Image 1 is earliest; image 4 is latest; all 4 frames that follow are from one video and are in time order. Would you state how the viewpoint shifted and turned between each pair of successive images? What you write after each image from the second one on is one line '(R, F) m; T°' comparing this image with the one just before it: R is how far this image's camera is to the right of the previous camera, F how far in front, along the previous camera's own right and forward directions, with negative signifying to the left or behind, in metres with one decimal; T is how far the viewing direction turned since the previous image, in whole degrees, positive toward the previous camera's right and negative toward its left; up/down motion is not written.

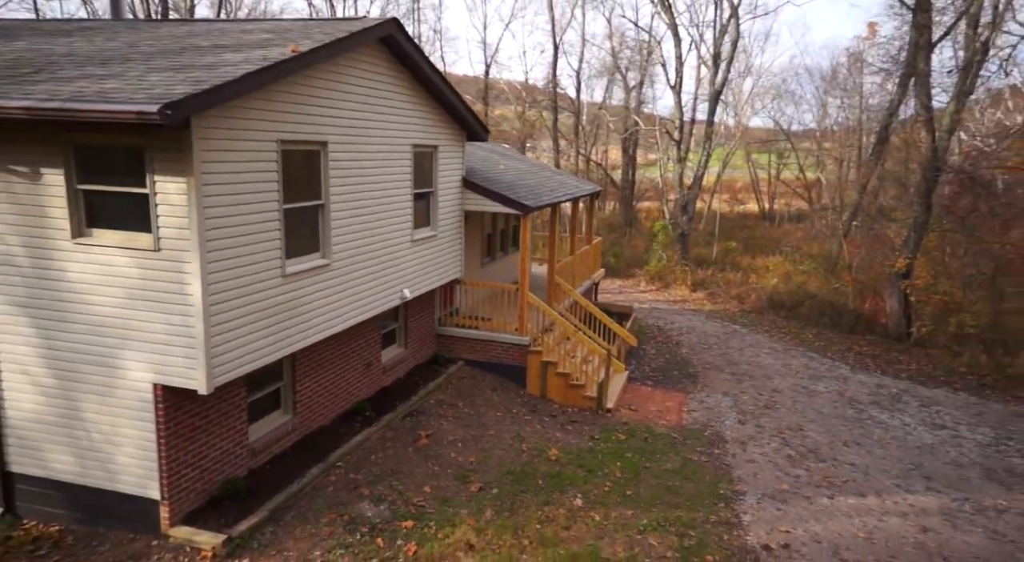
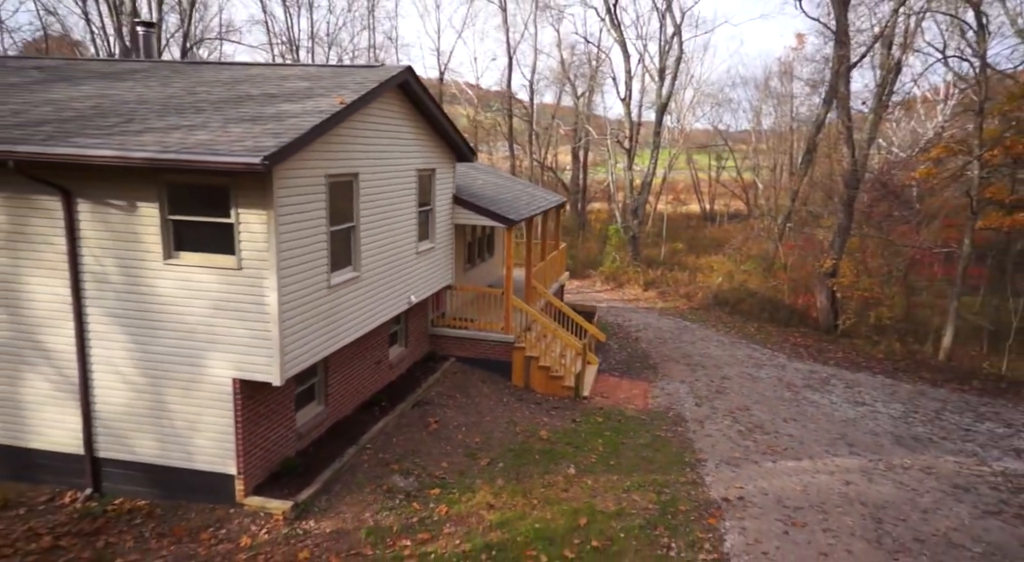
(-0.9, -1.8) m; +5°
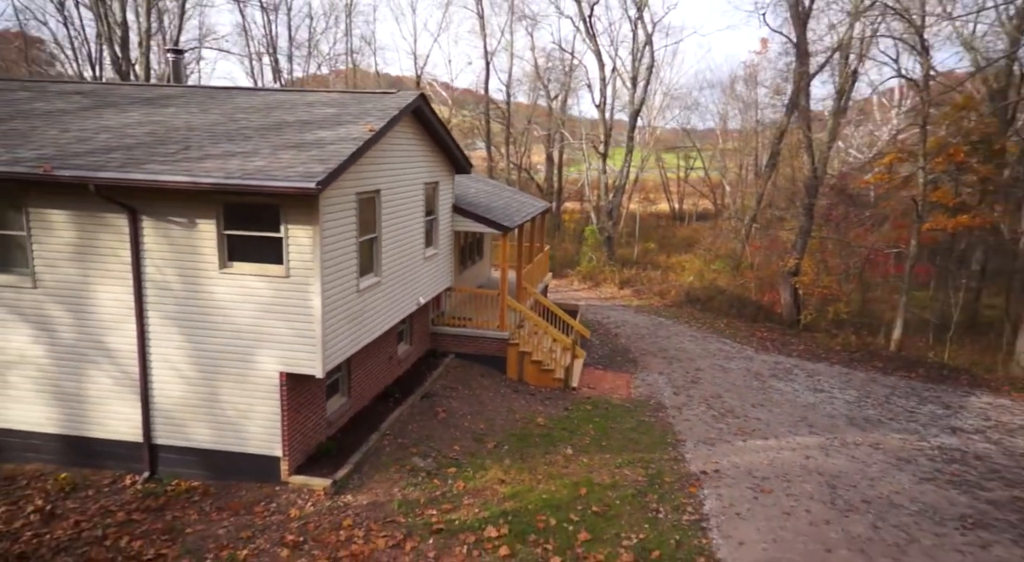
(-0.6, -1.4) m; +3°
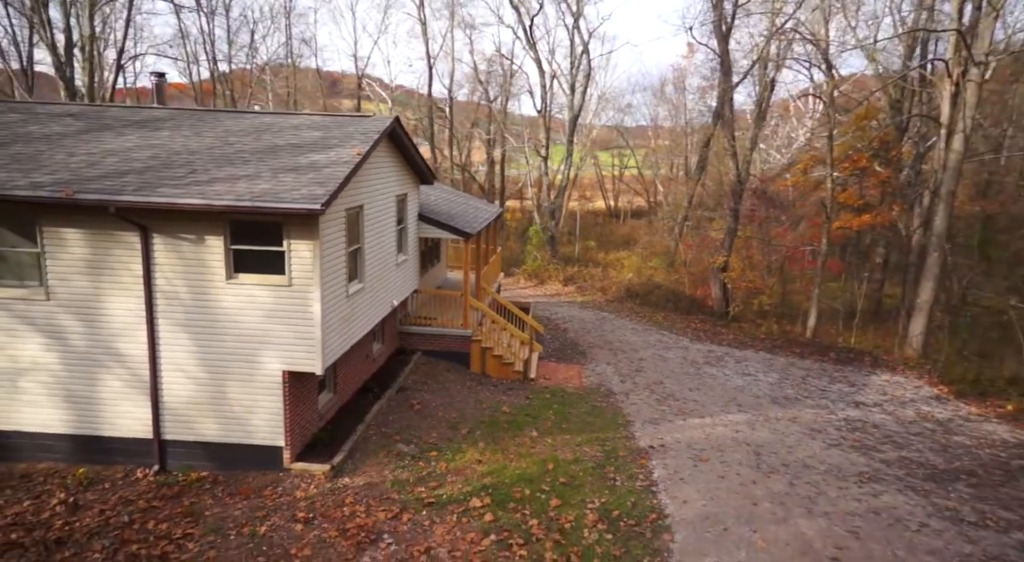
(-0.7, -1.5) m; +5°
